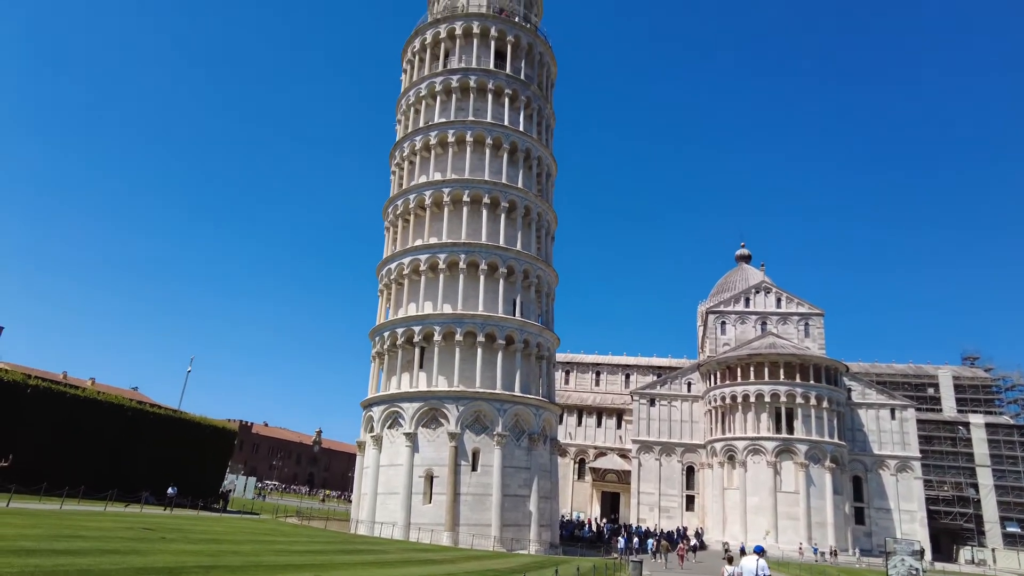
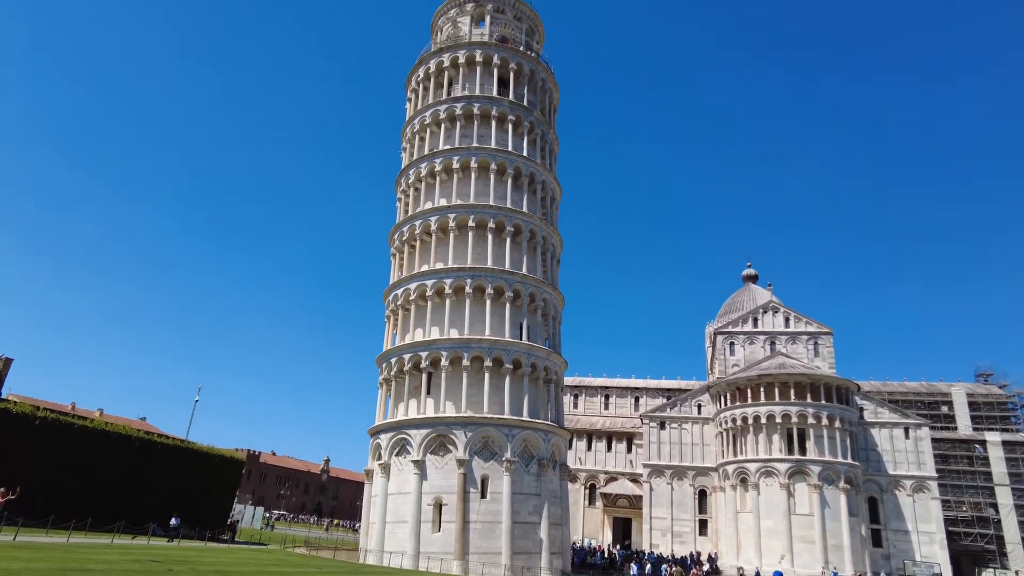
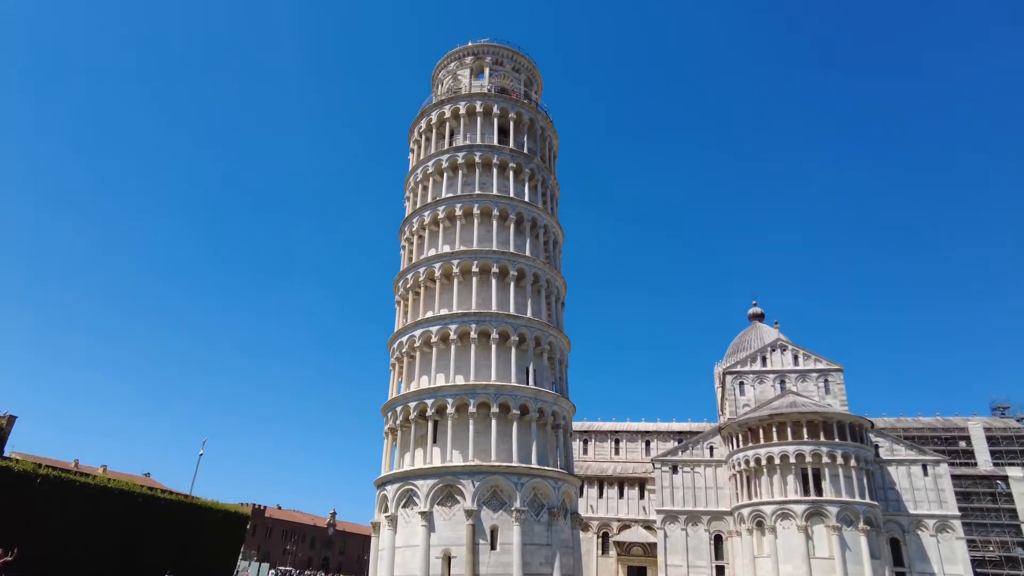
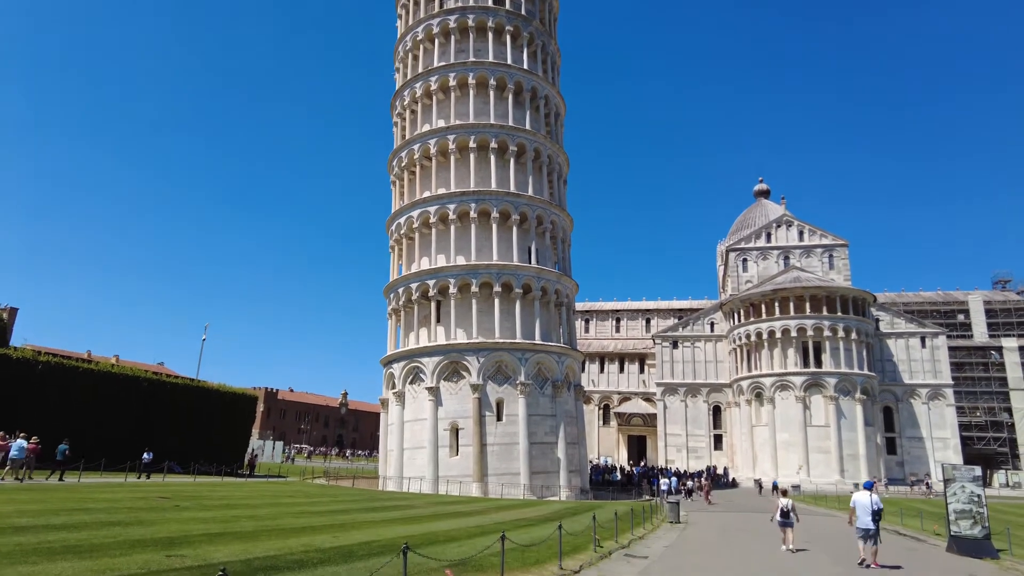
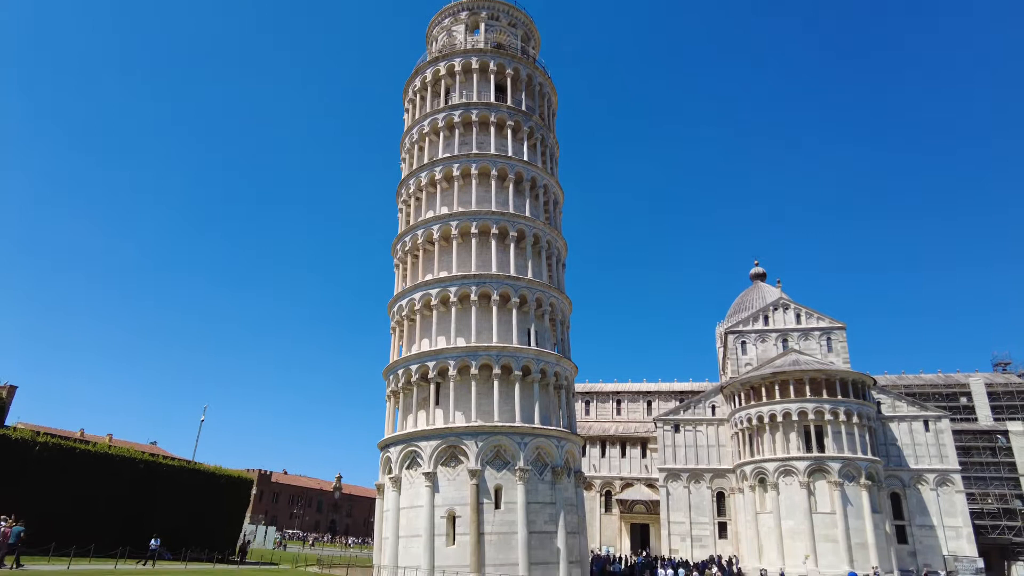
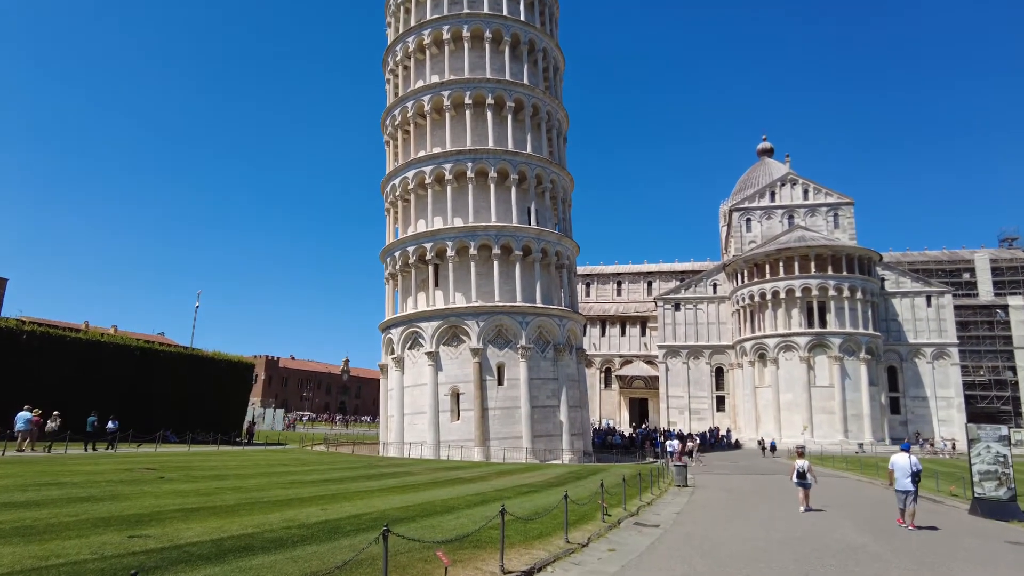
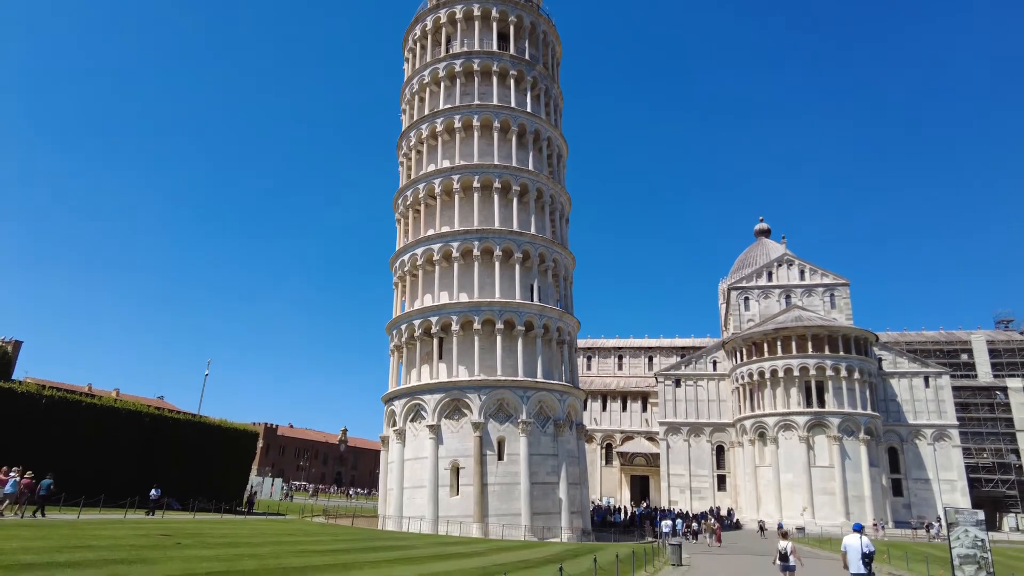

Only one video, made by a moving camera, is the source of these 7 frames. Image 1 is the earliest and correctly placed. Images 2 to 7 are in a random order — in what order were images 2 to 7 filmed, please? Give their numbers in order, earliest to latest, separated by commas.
2, 3, 5, 7, 4, 6
